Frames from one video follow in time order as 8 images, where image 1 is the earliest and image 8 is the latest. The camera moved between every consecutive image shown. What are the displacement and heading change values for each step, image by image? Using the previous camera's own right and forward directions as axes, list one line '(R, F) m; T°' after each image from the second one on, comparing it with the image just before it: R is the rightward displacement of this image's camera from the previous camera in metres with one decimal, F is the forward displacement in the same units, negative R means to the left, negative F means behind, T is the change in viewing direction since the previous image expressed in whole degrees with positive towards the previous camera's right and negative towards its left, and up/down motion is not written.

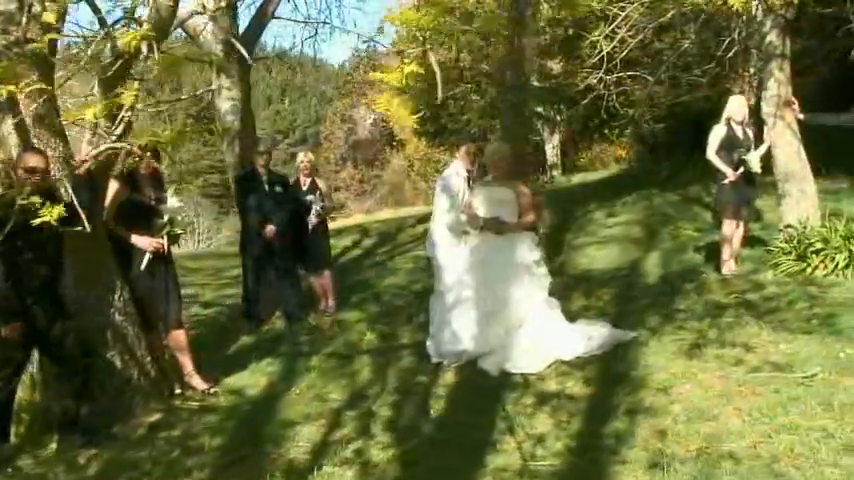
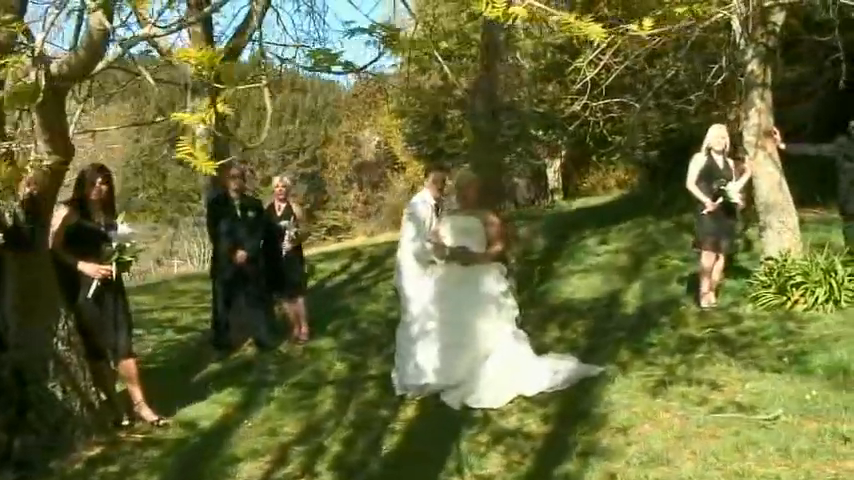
(+0.4, +0.2) m; -1°
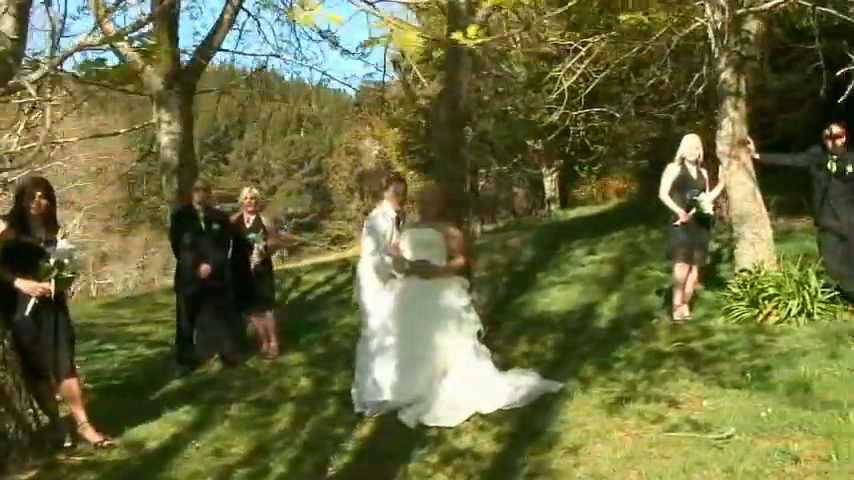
(+0.5, +0.2) m; 0°
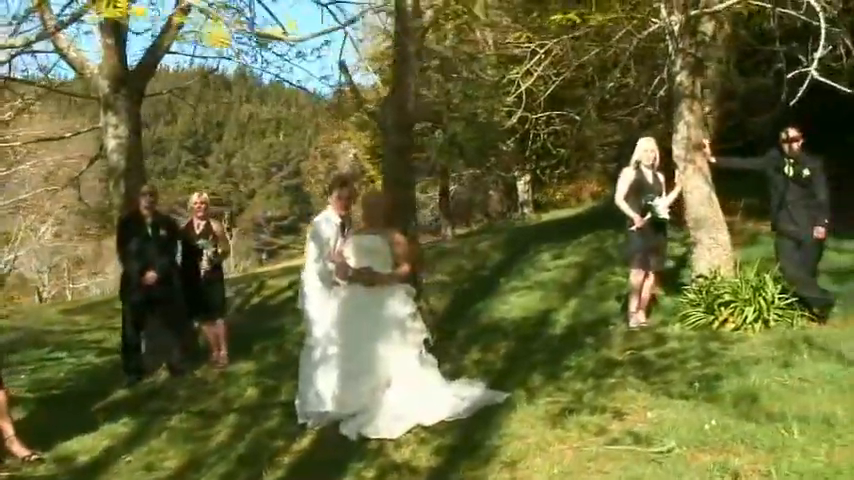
(+0.4, +0.2) m; +1°
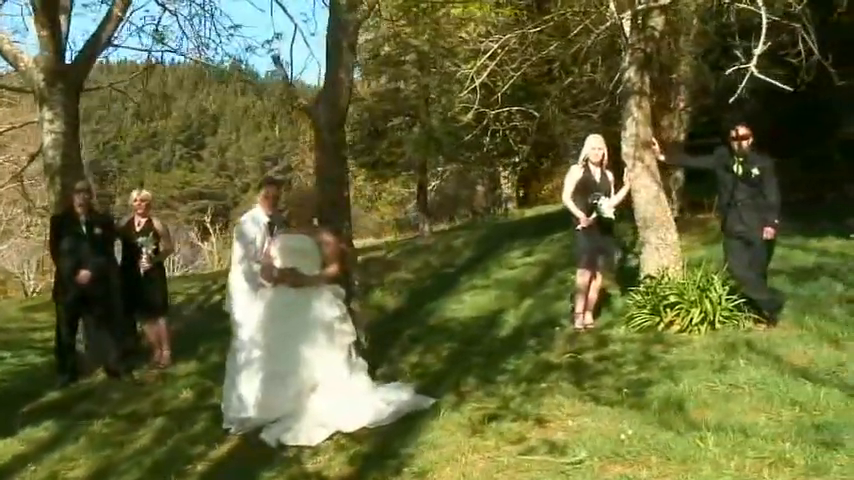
(+0.6, +0.2) m; 0°
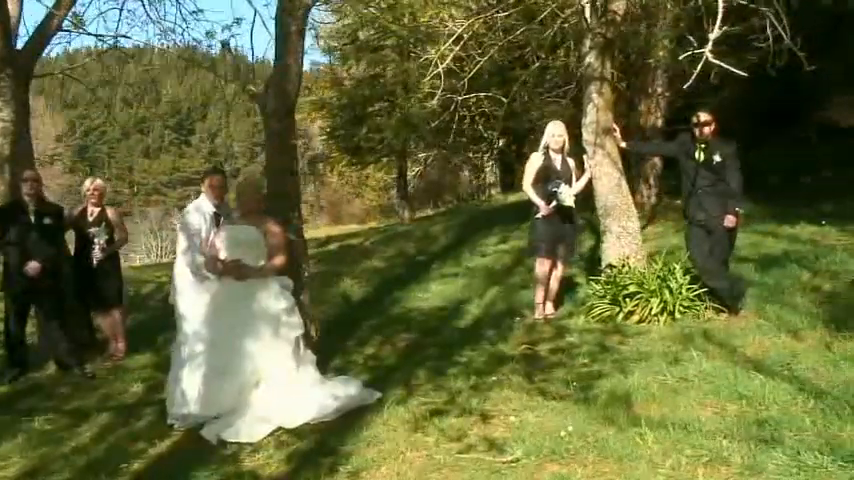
(+0.4, +0.2) m; 0°
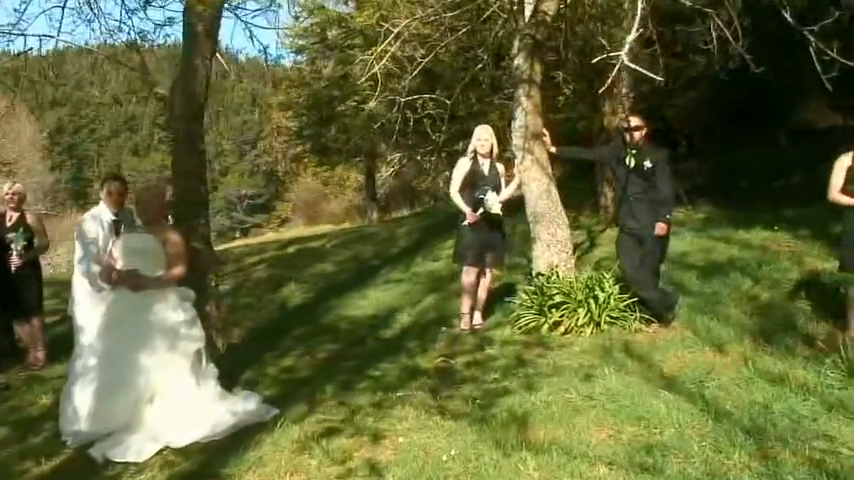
(+0.8, +0.3) m; +1°
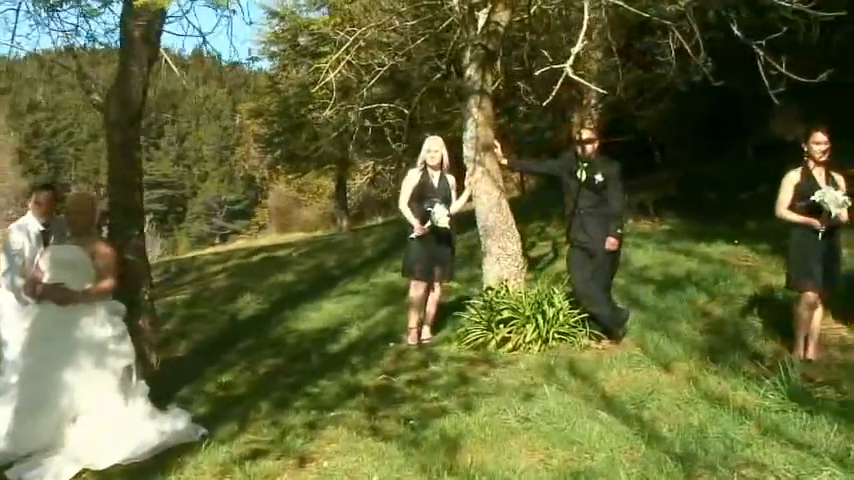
(+0.4, +0.2) m; +1°
